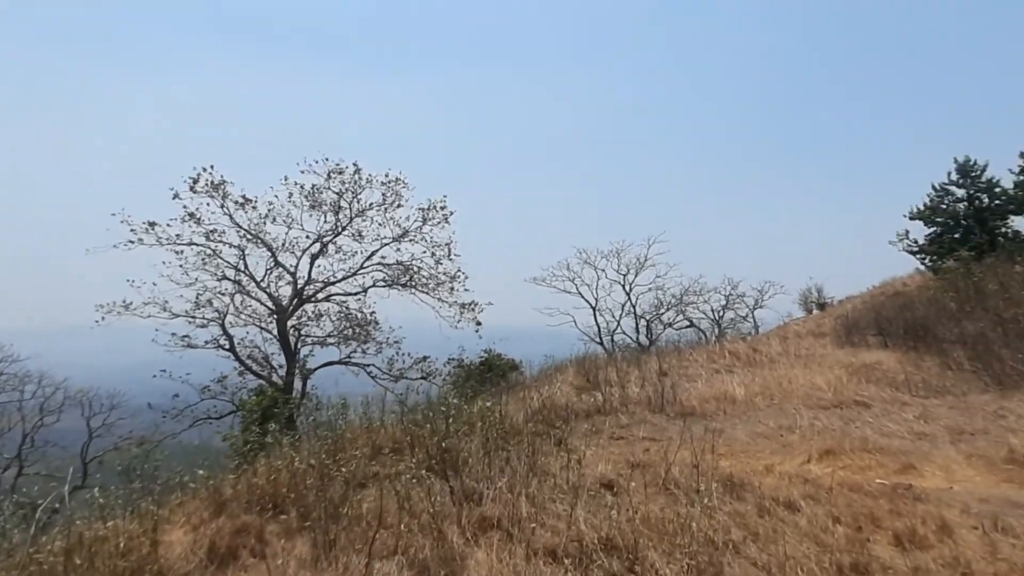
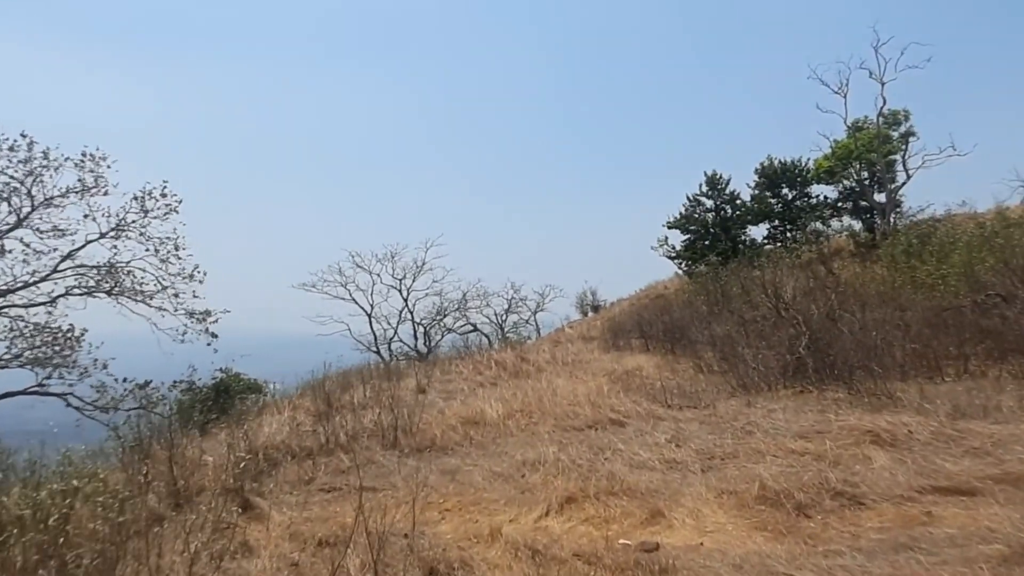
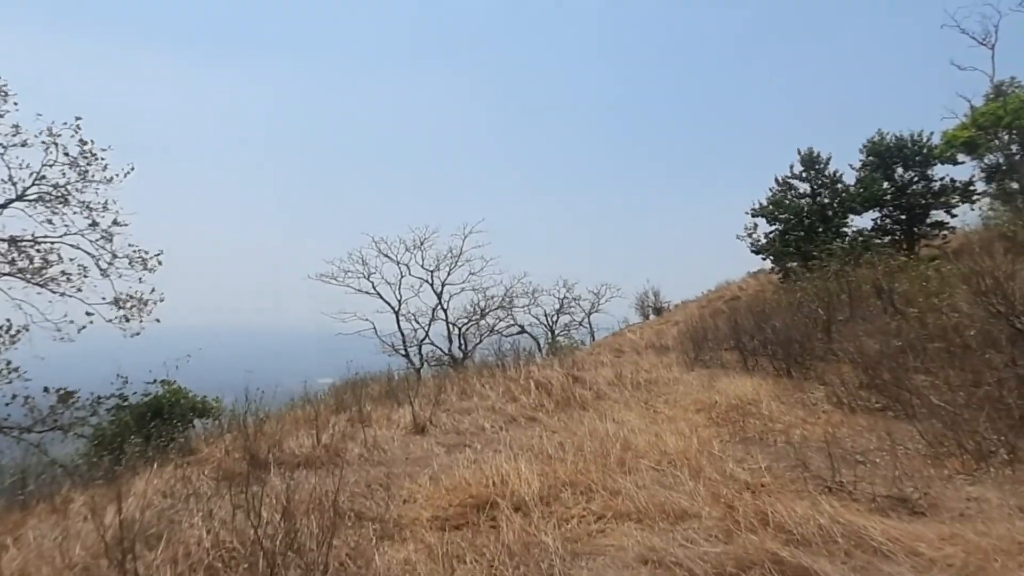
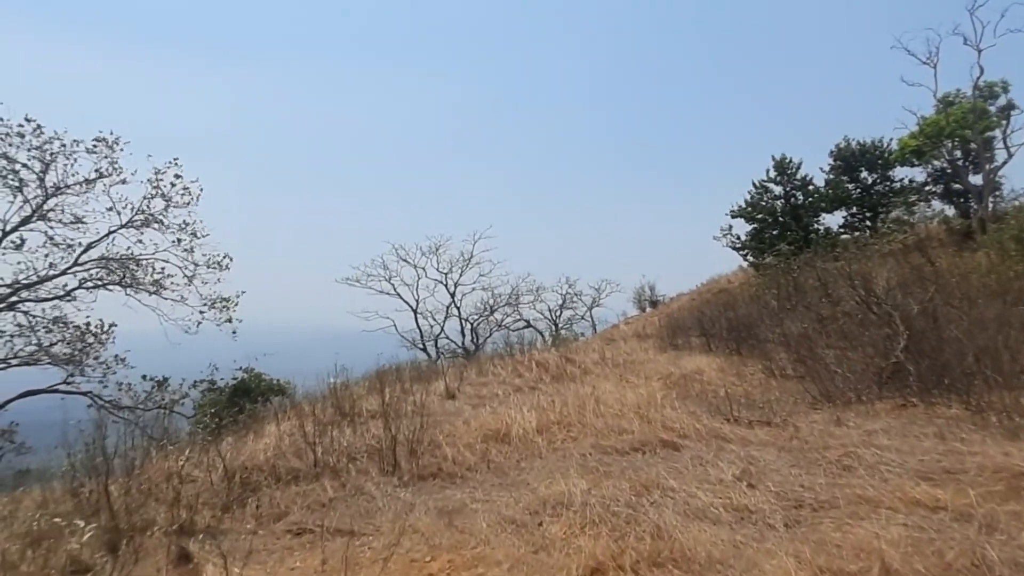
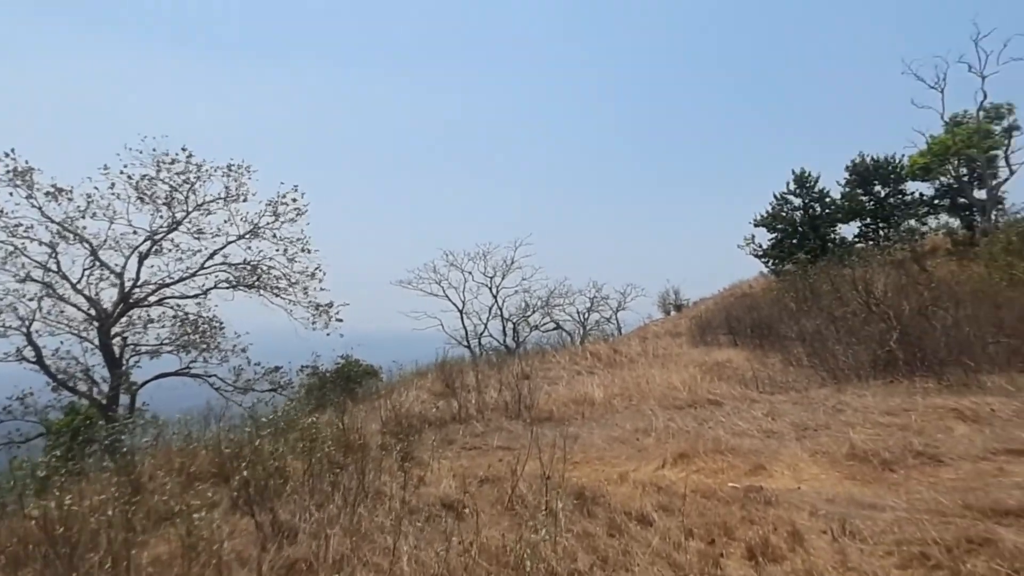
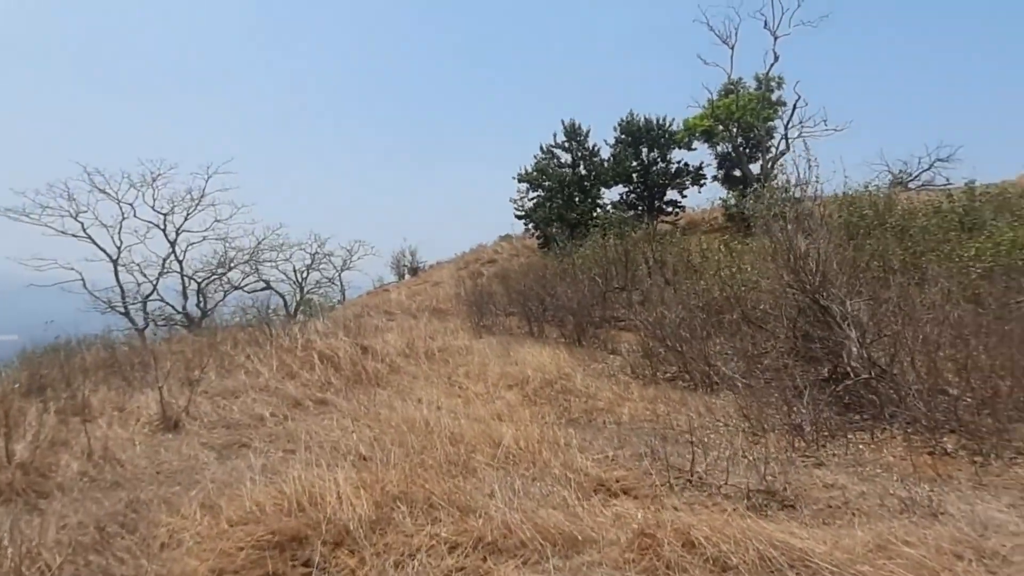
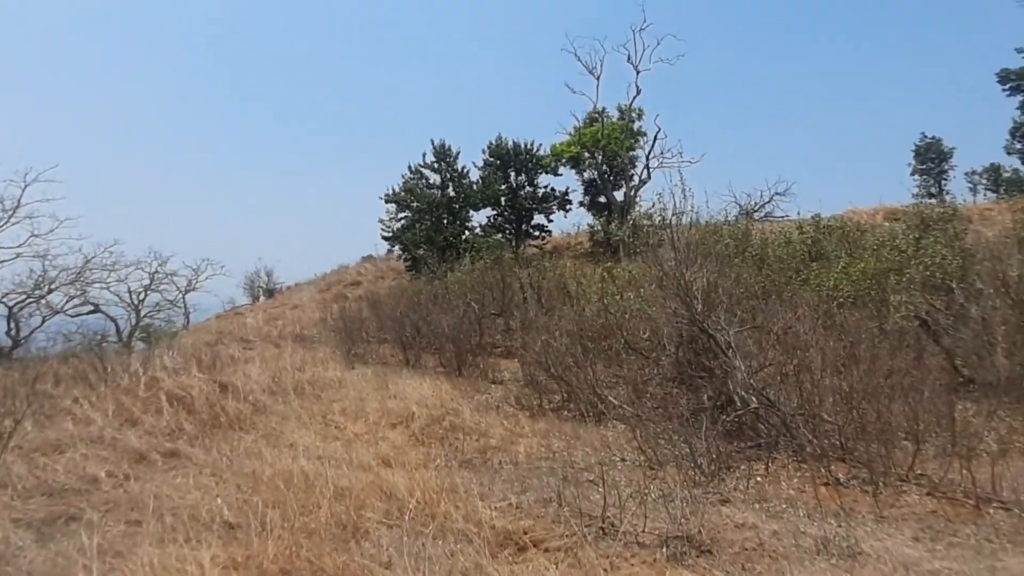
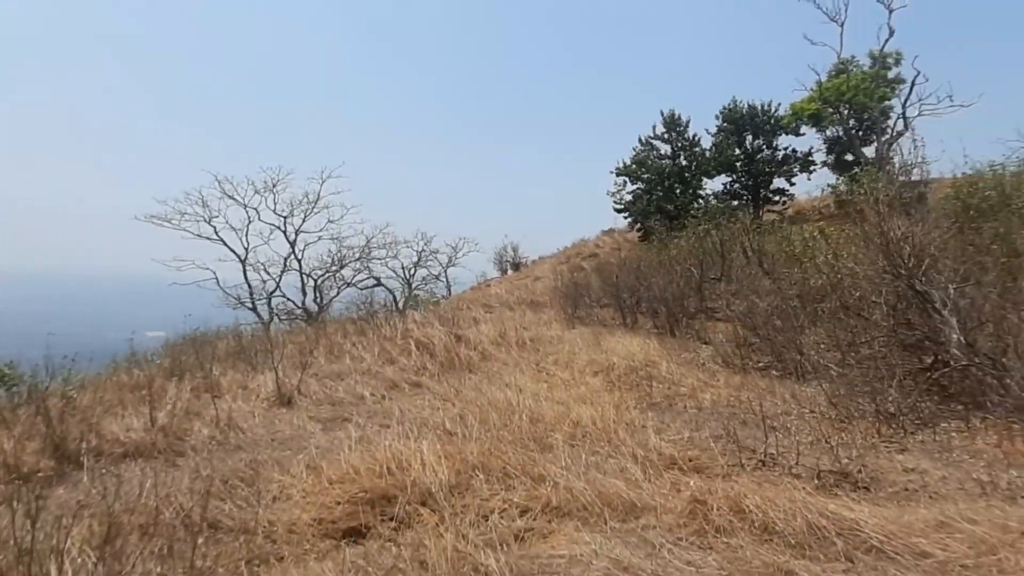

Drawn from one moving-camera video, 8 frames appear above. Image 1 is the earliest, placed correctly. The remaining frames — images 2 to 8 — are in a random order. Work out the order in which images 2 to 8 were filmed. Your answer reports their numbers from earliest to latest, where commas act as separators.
5, 2, 4, 3, 8, 6, 7
